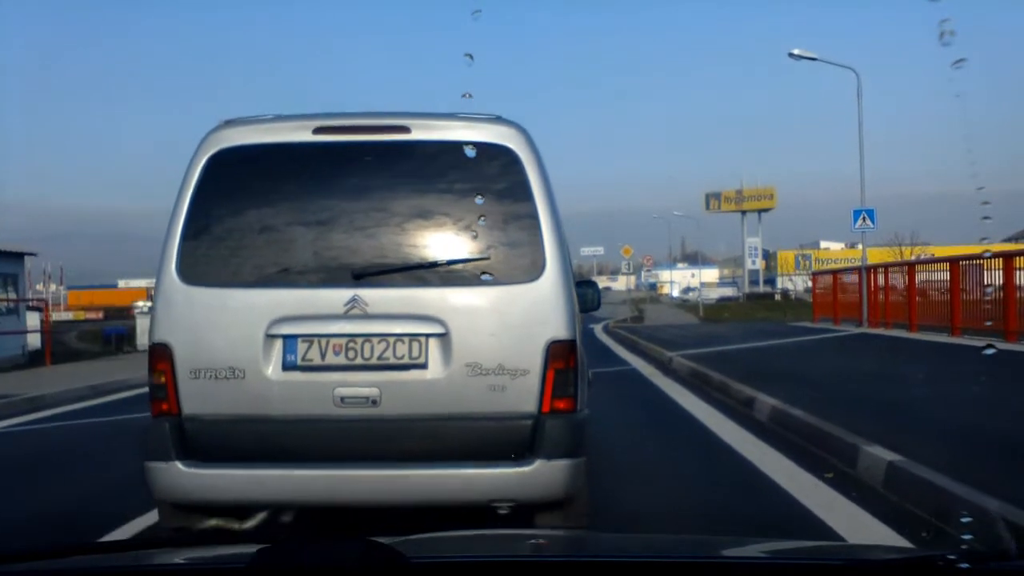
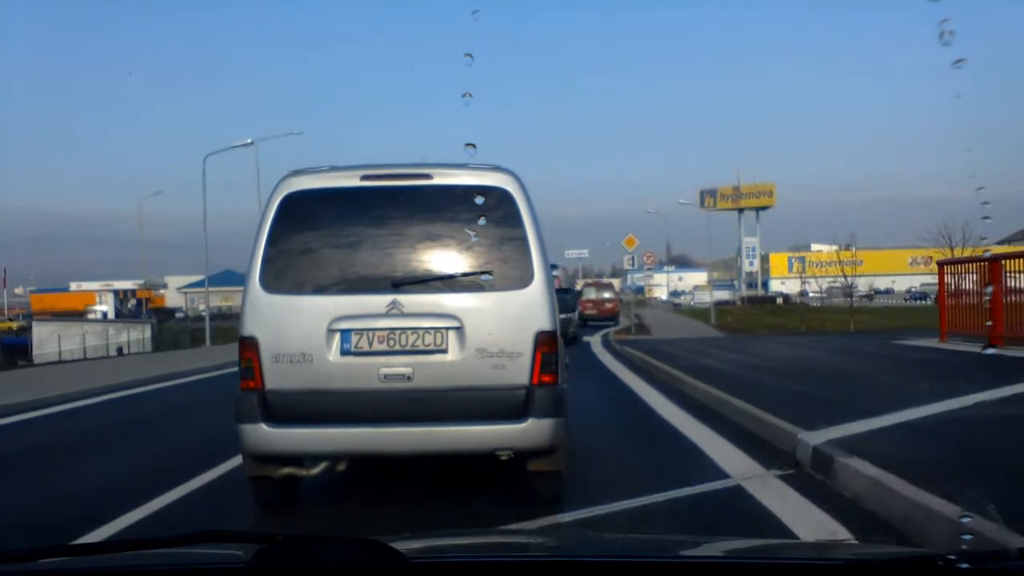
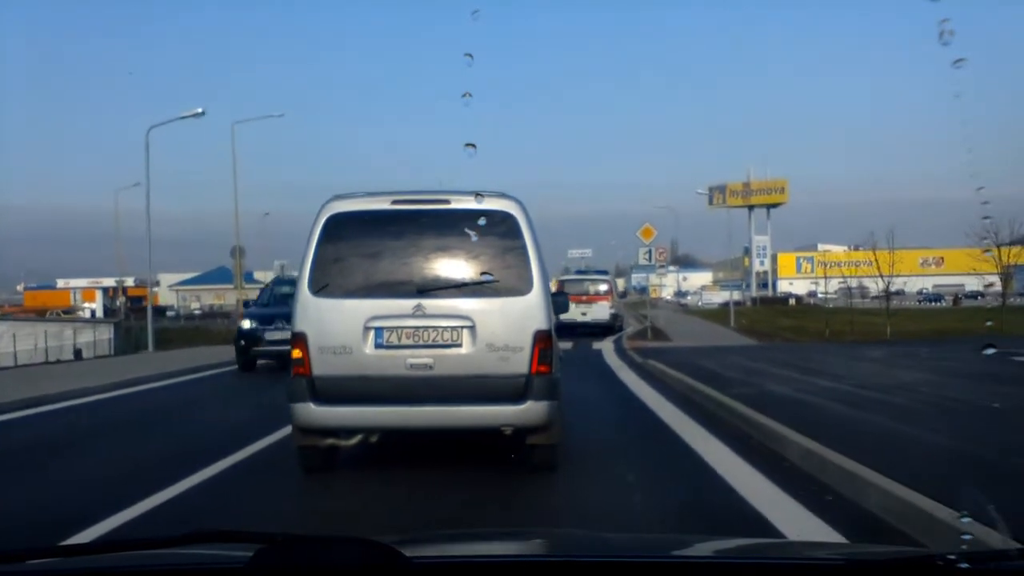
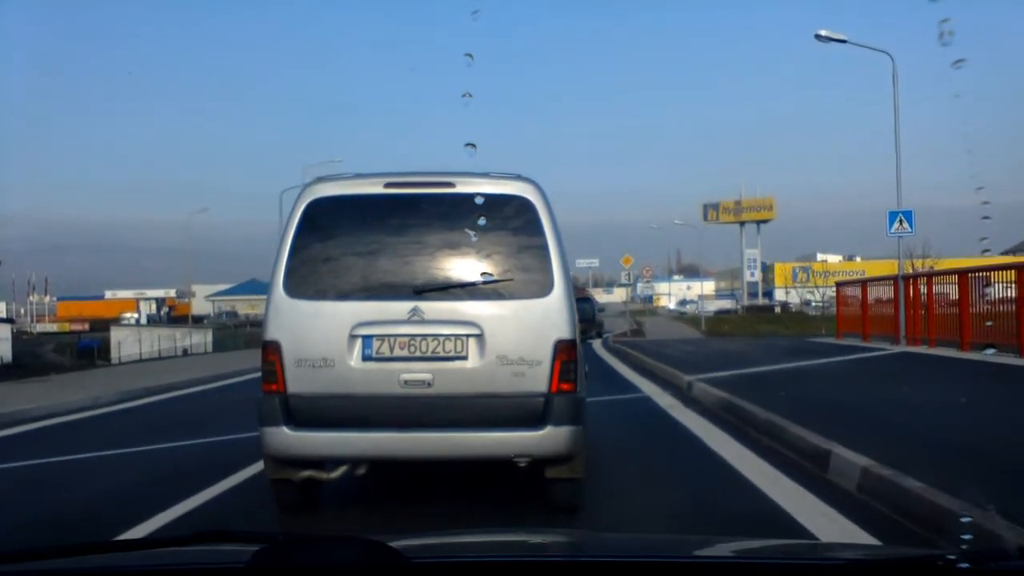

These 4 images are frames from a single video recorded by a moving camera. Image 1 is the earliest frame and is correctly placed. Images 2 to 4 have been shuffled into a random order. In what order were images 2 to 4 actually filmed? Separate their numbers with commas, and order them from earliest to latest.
4, 2, 3
